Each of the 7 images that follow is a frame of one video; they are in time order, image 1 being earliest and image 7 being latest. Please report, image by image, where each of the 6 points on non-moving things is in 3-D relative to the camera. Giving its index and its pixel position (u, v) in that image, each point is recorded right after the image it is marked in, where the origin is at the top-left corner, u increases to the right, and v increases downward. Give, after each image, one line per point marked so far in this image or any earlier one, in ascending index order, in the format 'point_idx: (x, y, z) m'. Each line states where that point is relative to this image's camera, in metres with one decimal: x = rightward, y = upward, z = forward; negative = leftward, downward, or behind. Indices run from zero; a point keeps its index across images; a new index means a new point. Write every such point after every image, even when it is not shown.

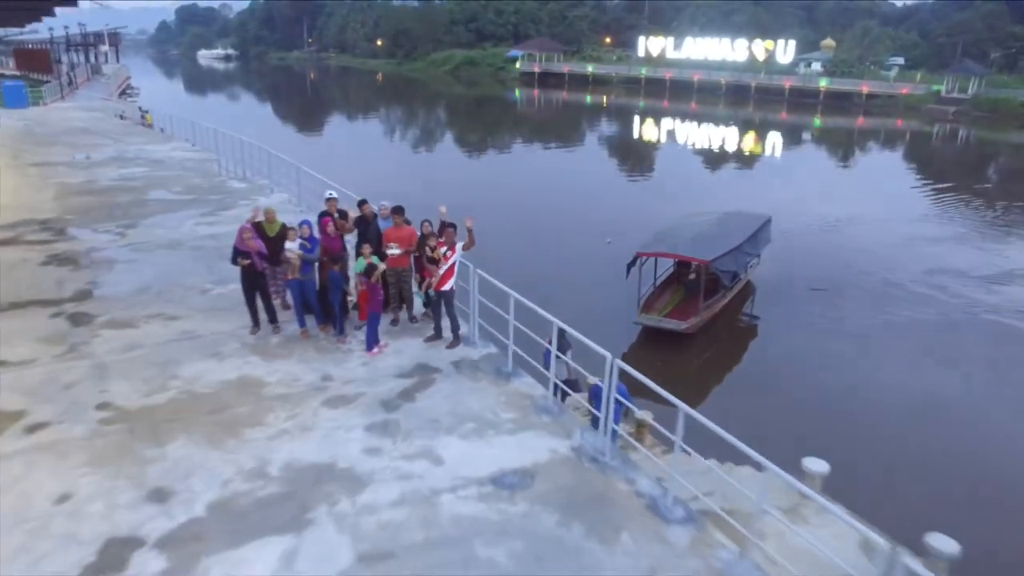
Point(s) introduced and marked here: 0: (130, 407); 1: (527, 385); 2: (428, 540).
0: (-1.8, -0.5, +3.6) m
1: (0.0, -0.5, +3.9) m
2: (-0.3, -0.9, +2.7) m
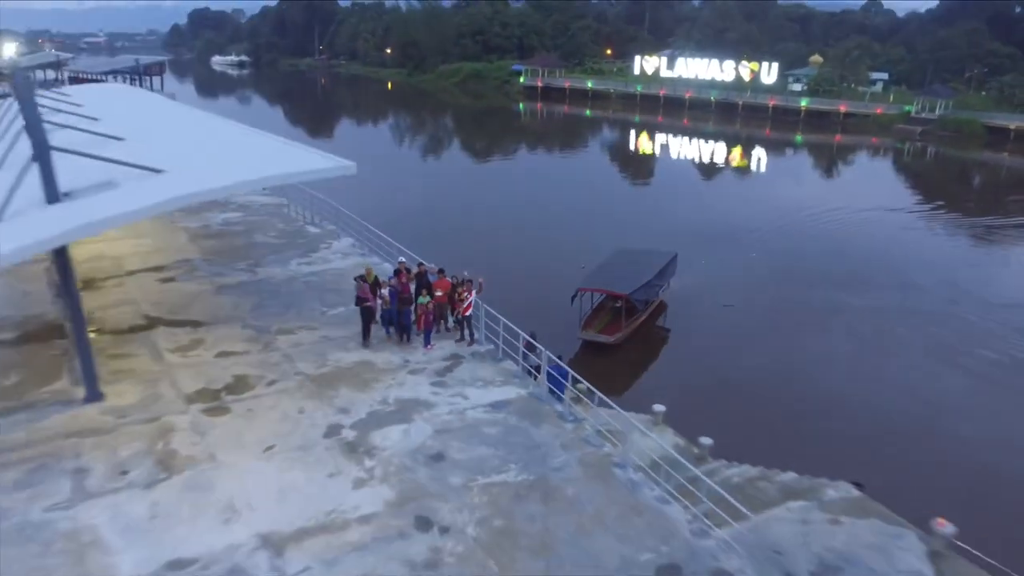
0: (-1.9, -0.8, +7.3) m
1: (-0.1, -0.8, +7.5) m
2: (-0.4, -1.1, +6.4) m
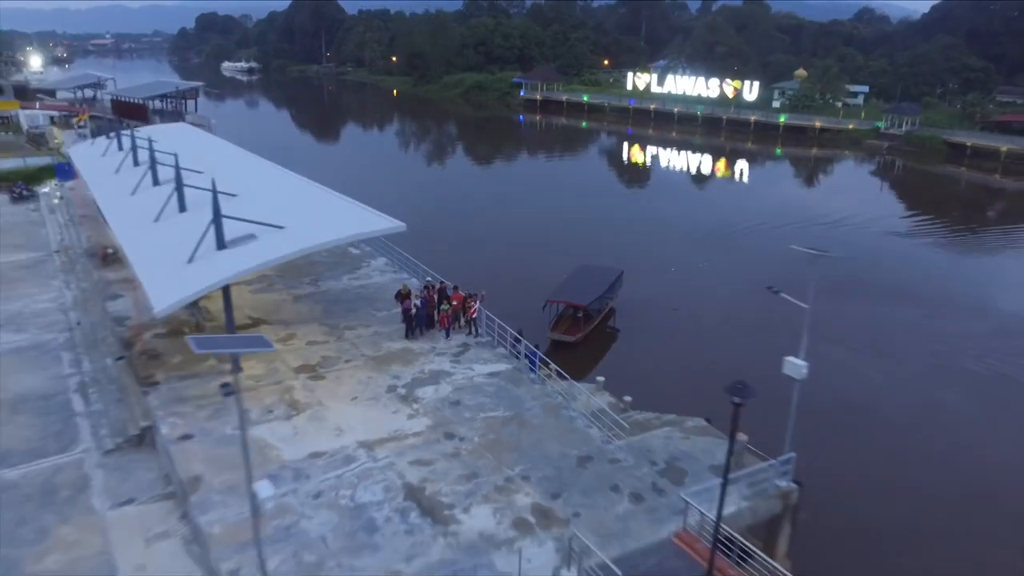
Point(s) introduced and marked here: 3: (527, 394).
0: (-2.0, -1.0, +11.2) m
1: (-0.2, -0.9, +11.4) m
2: (-0.5, -1.3, +10.3) m
3: (+0.2, -1.4, +10.1) m
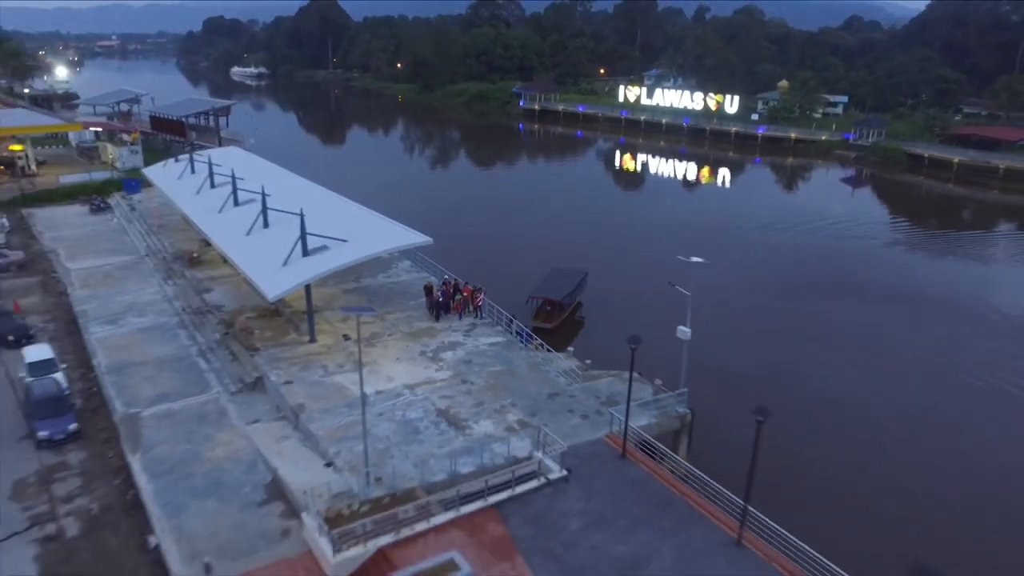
0: (-2.1, -0.9, +15.6) m
1: (-0.3, -0.8, +15.9) m
2: (-0.6, -1.2, +14.7) m
3: (+0.1, -1.3, +14.5) m
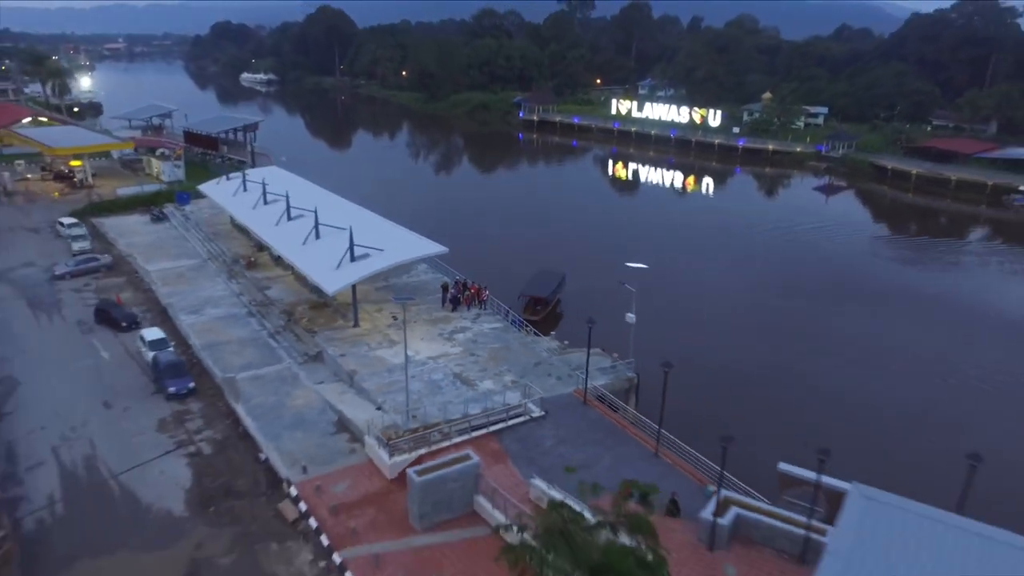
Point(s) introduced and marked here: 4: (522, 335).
0: (-2.2, -0.8, +20.4) m
1: (-0.4, -0.8, +20.6) m
2: (-0.7, -1.2, +19.5) m
3: (0.0, -1.2, +19.3) m
4: (+0.3, -1.2, +19.4) m
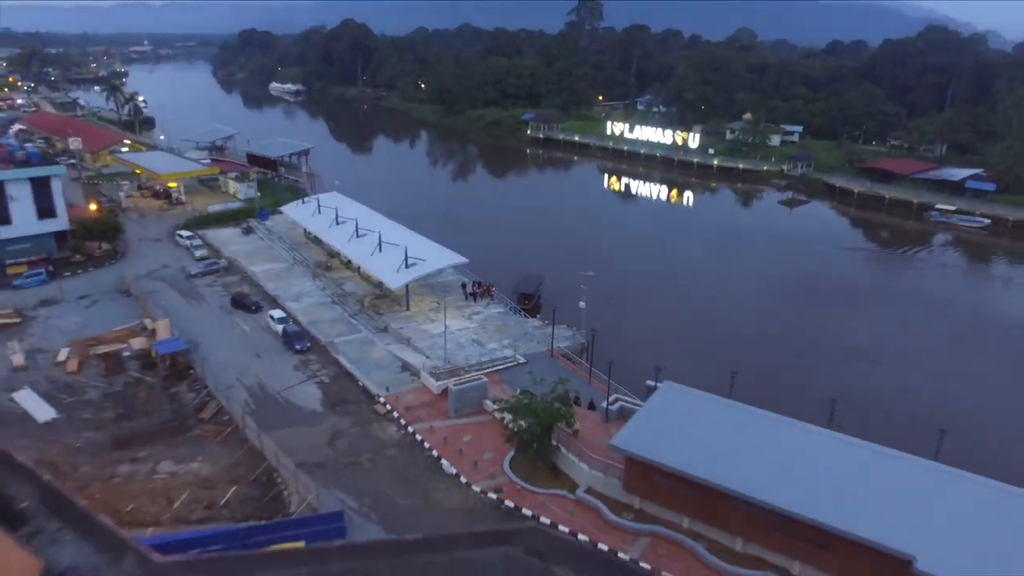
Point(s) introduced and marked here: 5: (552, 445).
0: (-2.3, -0.7, +30.6) m
1: (-0.5, -0.7, +30.8) m
2: (-0.8, -1.1, +29.7) m
3: (-0.1, -1.1, +29.5) m
4: (+0.2, -1.1, +29.6) m
5: (+1.0, -4.0, +19.4) m
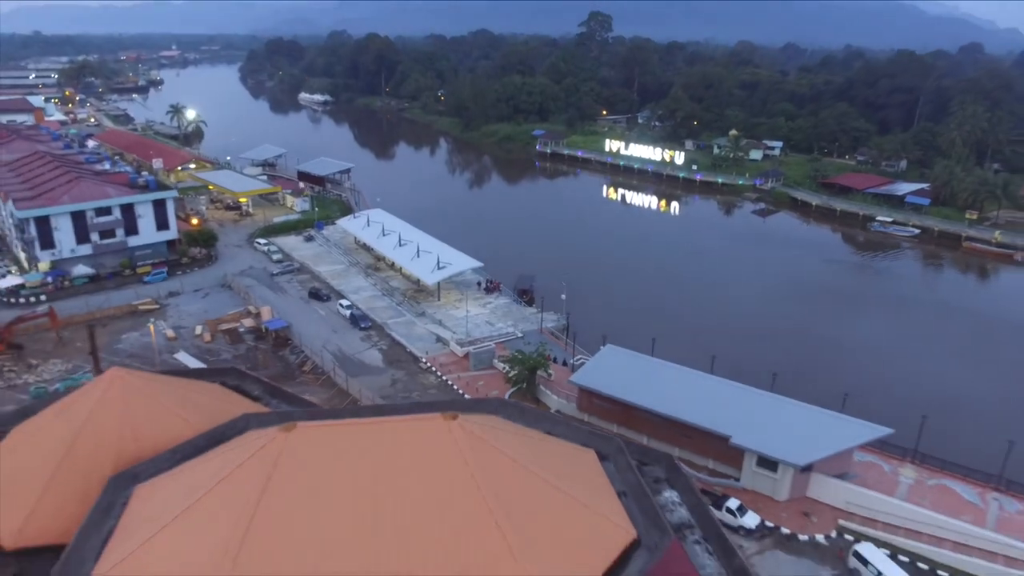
0: (-2.1, -0.5, +41.6) m
1: (-0.3, -0.5, +41.8) m
2: (-0.7, -0.9, +40.6) m
3: (0.0, -1.0, +40.4) m
4: (+0.3, -1.0, +40.6) m
5: (+0.9, -3.8, +30.3) m
